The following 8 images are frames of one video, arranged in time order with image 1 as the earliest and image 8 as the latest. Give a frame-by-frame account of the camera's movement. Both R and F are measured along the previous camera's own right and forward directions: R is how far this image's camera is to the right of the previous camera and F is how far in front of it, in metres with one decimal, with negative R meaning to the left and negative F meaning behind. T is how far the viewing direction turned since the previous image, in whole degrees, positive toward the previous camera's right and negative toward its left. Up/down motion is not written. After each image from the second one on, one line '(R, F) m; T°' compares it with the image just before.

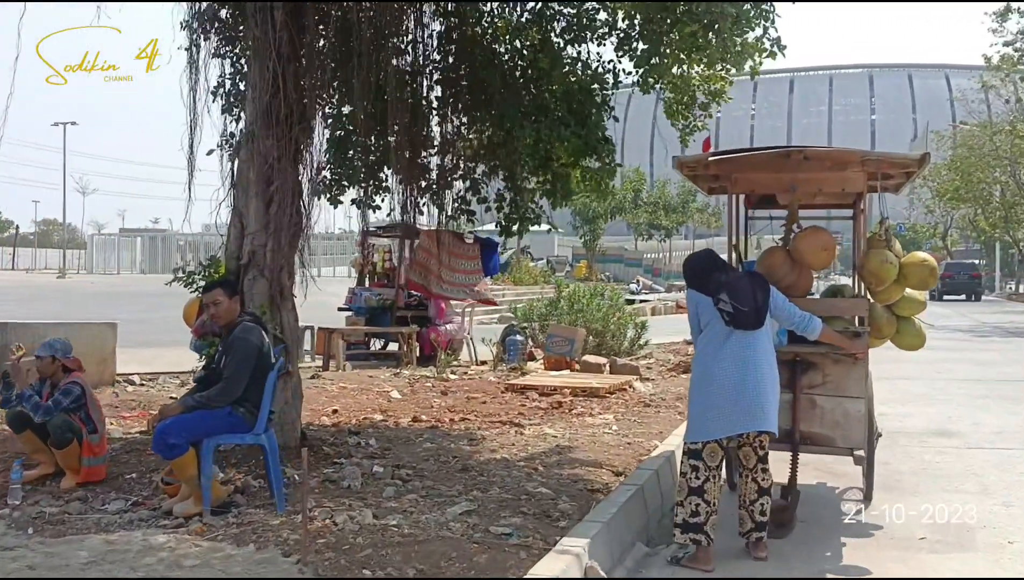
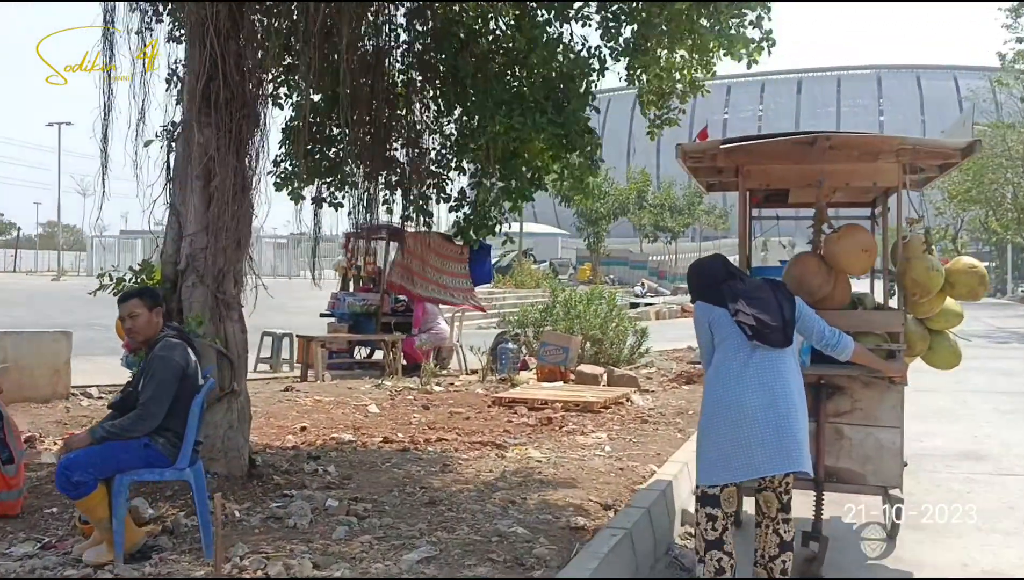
(+0.2, +0.8) m; 0°
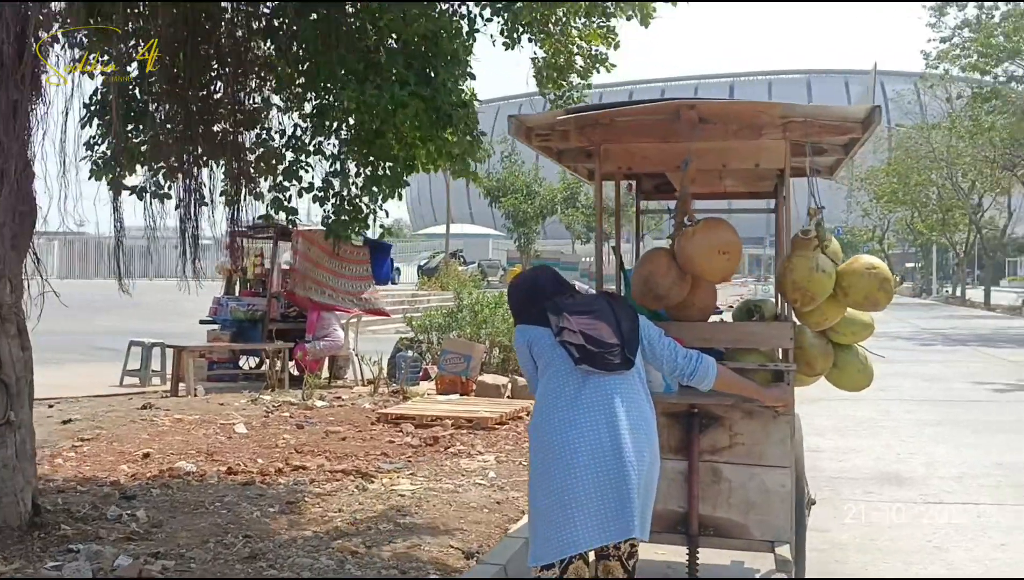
(+0.5, +1.0) m; +4°
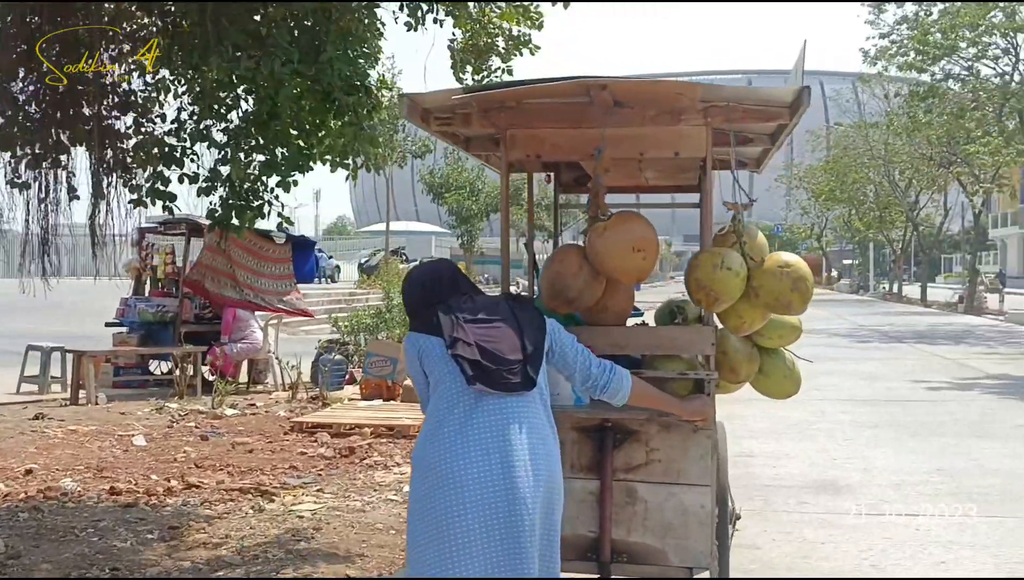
(+0.2, +0.5) m; +3°
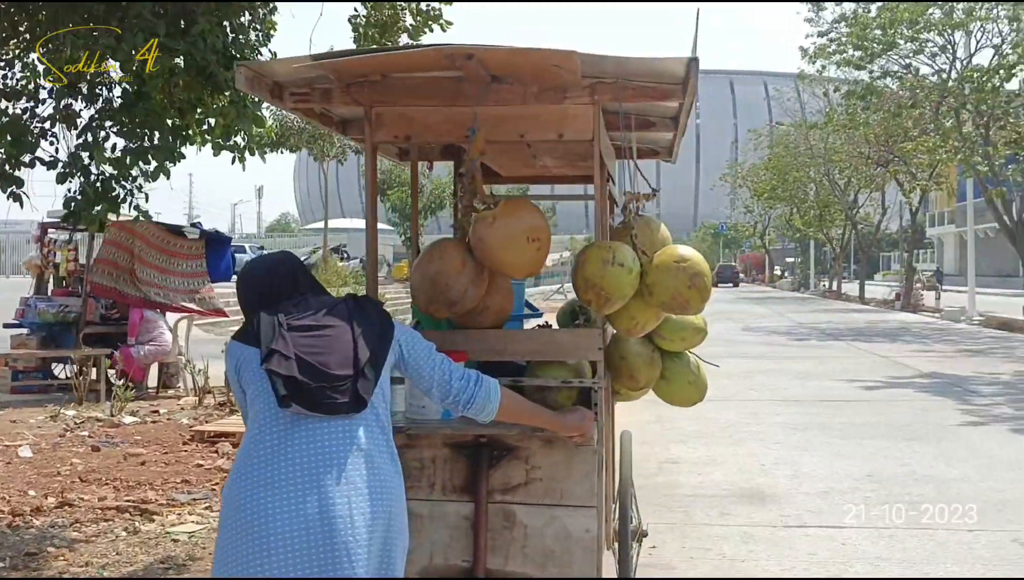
(+0.3, +0.4) m; +3°
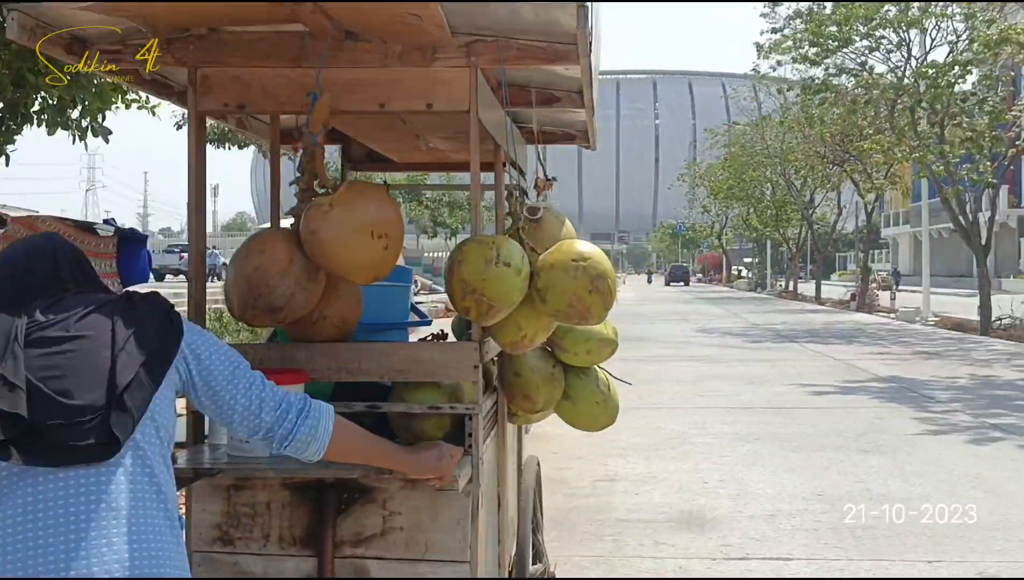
(+0.3, +0.6) m; +2°
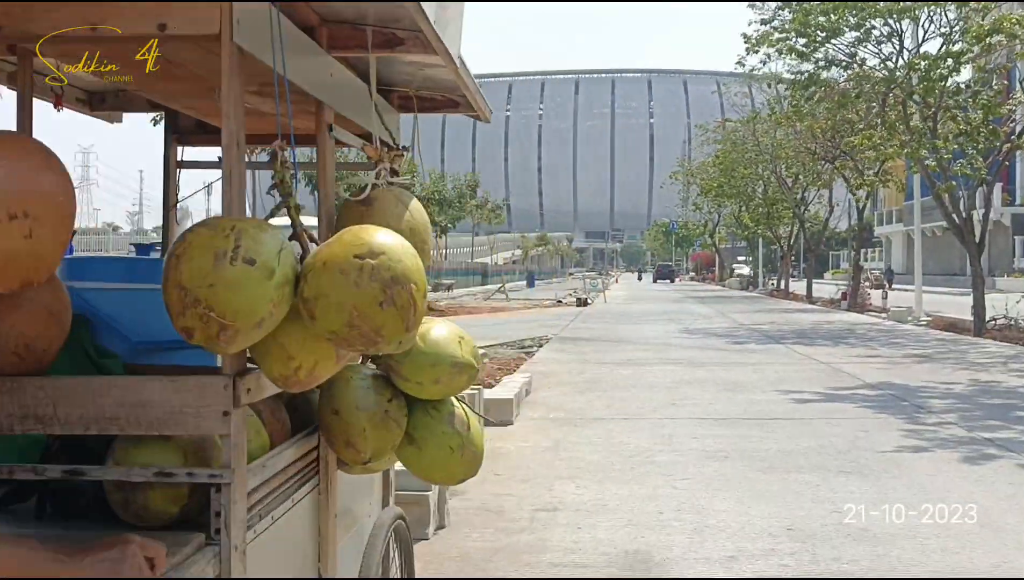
(+0.4, +0.9) m; 0°
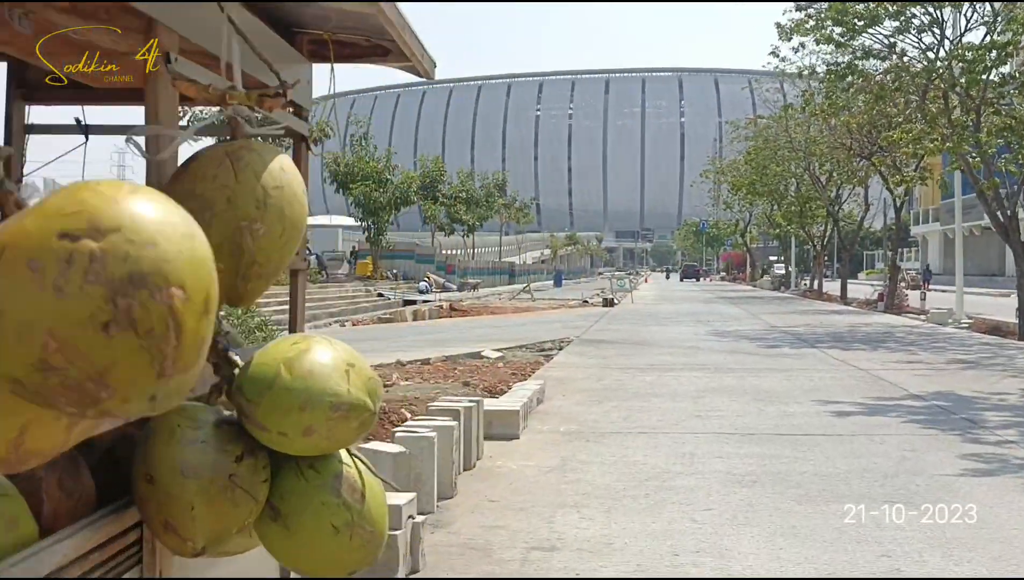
(+0.2, +0.8) m; -2°
